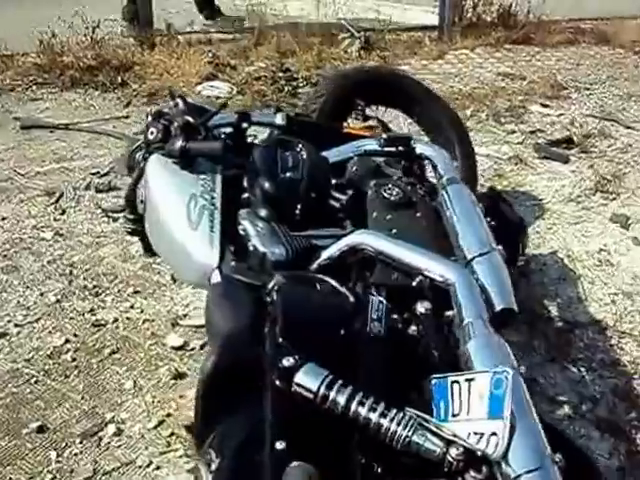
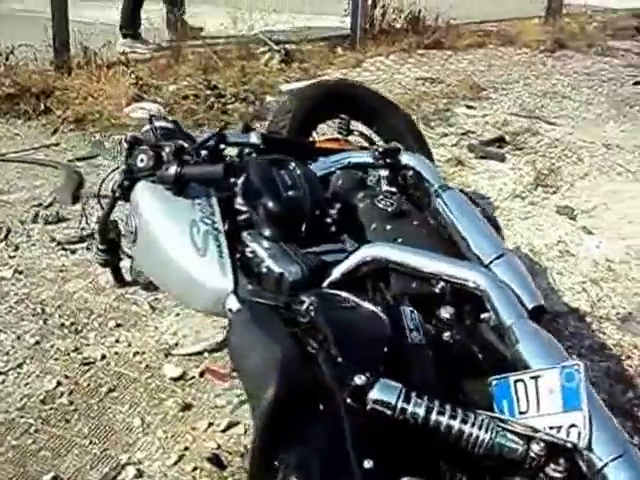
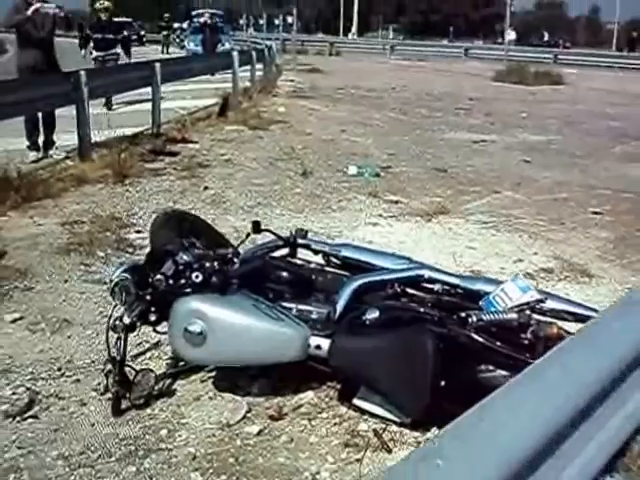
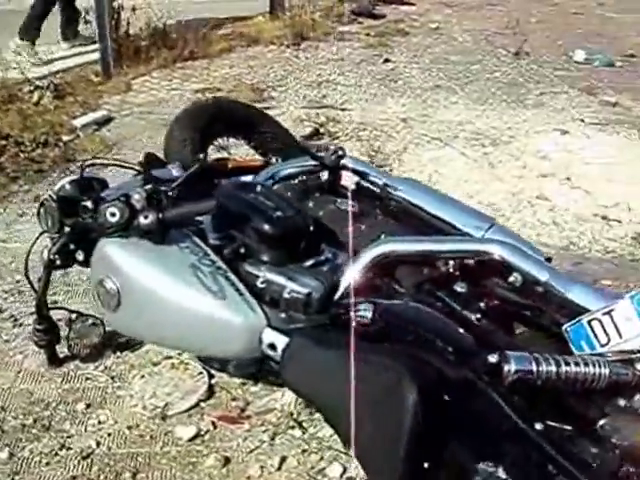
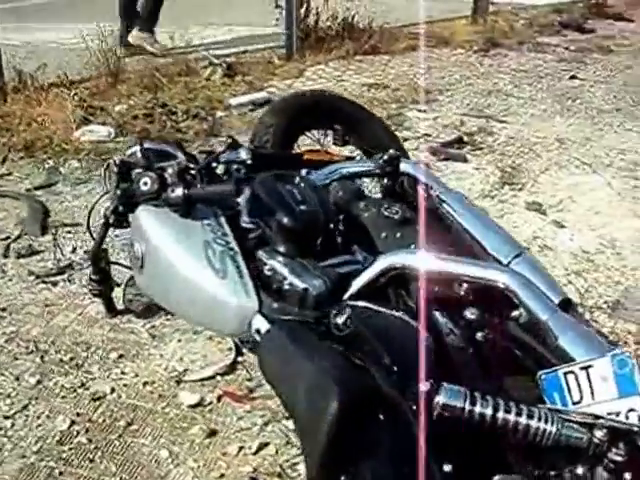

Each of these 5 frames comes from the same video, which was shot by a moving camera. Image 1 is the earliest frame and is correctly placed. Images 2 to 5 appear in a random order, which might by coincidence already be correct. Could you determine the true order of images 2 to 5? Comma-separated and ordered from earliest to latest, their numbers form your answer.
2, 5, 4, 3
